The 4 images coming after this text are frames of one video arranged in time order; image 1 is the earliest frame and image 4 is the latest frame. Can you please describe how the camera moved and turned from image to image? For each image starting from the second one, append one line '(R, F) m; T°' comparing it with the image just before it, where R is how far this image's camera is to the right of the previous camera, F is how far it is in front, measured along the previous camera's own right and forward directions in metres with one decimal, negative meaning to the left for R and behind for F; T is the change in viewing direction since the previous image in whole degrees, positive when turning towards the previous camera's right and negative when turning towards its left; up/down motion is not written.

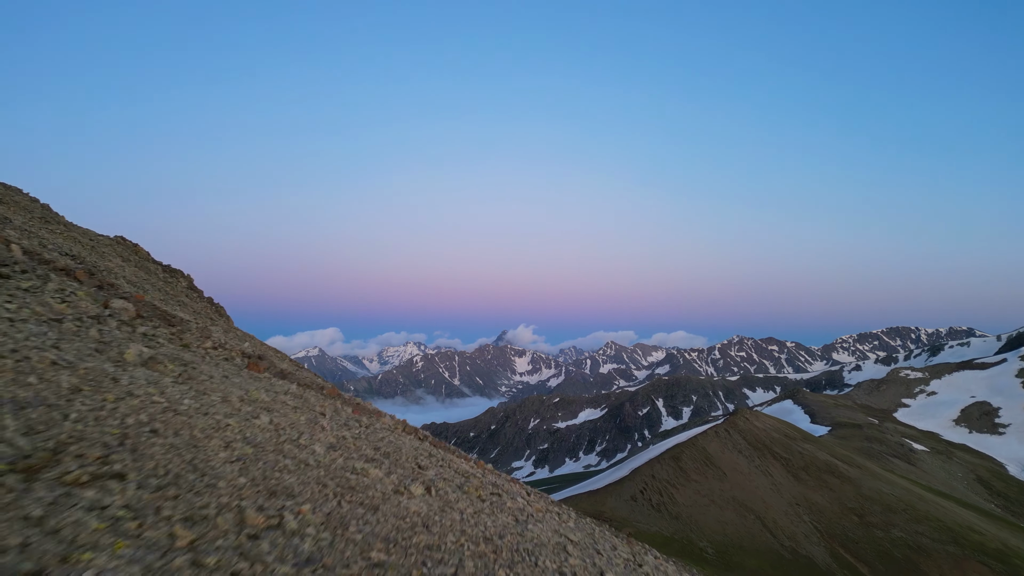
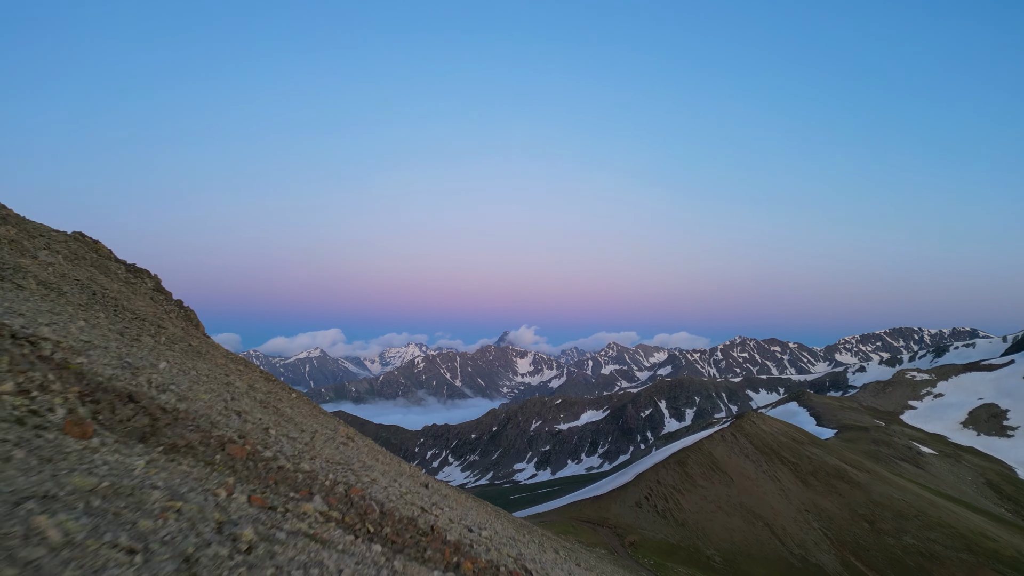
(0.0, +1.5) m; 0°
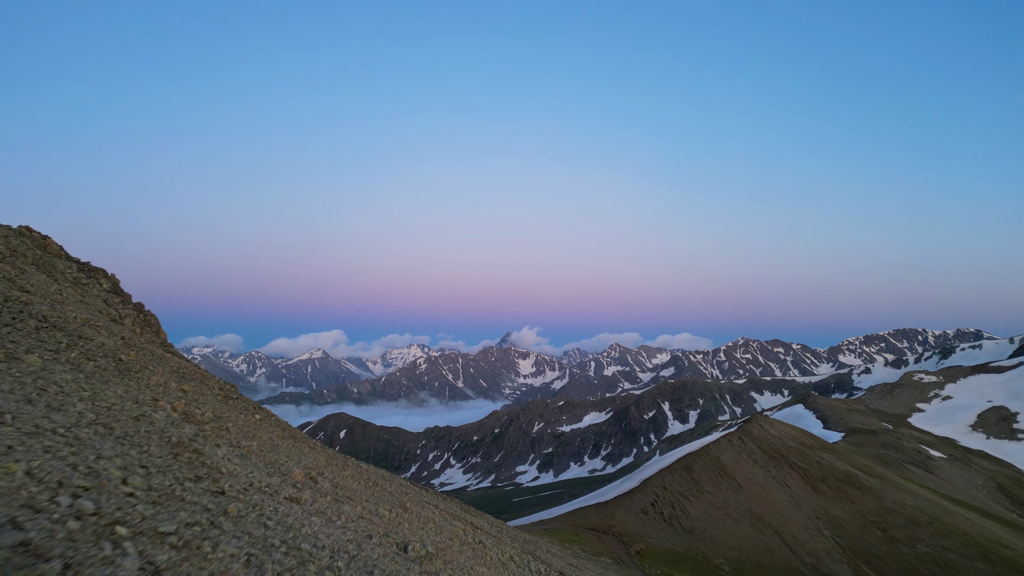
(0.0, +1.7) m; 0°
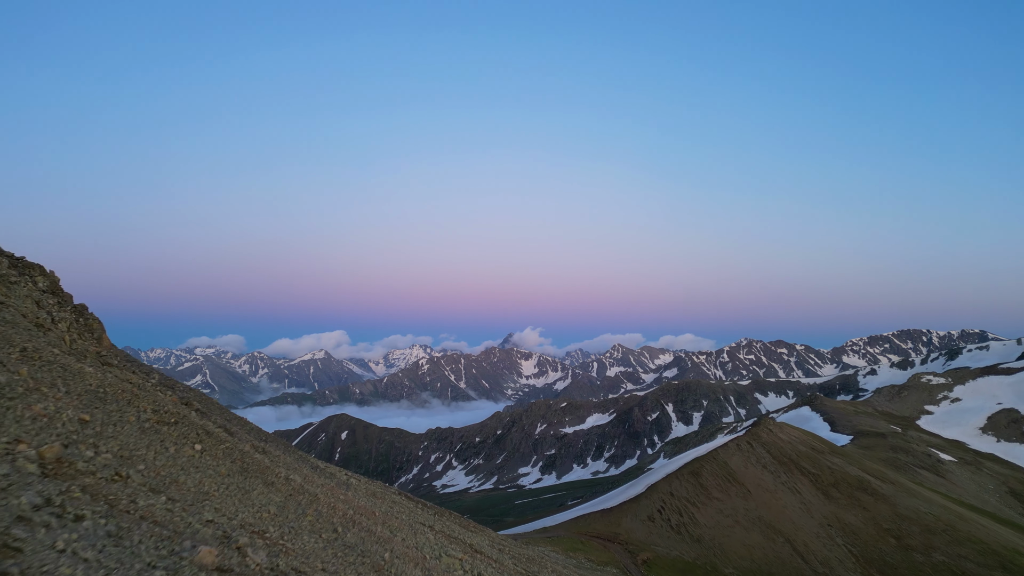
(0.0, +1.8) m; 0°
